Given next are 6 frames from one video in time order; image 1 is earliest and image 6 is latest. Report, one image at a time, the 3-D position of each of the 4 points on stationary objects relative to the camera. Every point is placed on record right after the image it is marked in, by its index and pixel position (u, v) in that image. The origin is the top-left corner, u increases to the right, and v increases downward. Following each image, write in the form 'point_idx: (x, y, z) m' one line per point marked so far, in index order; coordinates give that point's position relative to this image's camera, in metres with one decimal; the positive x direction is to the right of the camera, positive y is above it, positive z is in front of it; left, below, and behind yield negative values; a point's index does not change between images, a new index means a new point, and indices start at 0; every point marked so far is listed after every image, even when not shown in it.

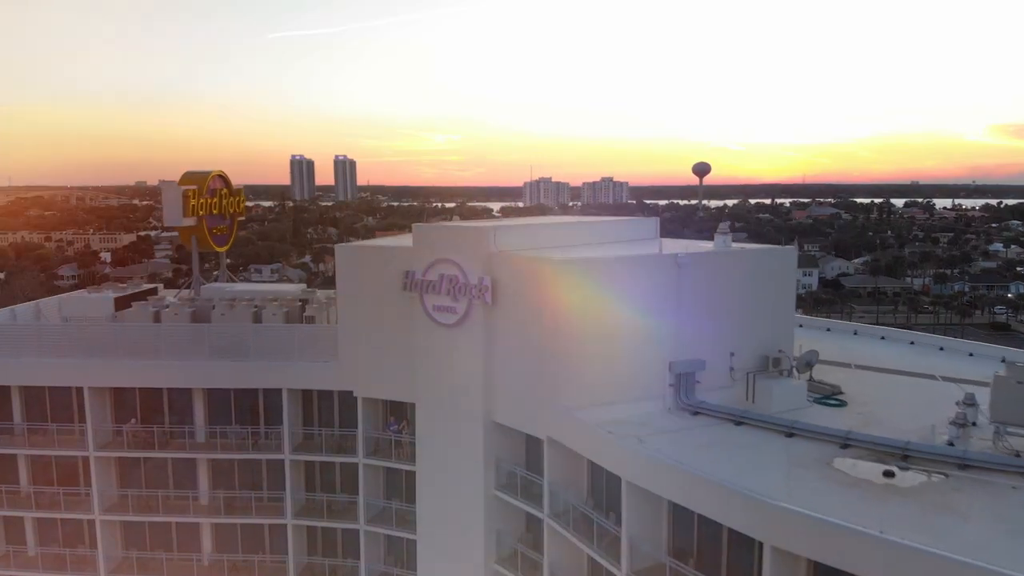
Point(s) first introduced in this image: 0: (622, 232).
0: (+1.2, +0.6, +7.4) m
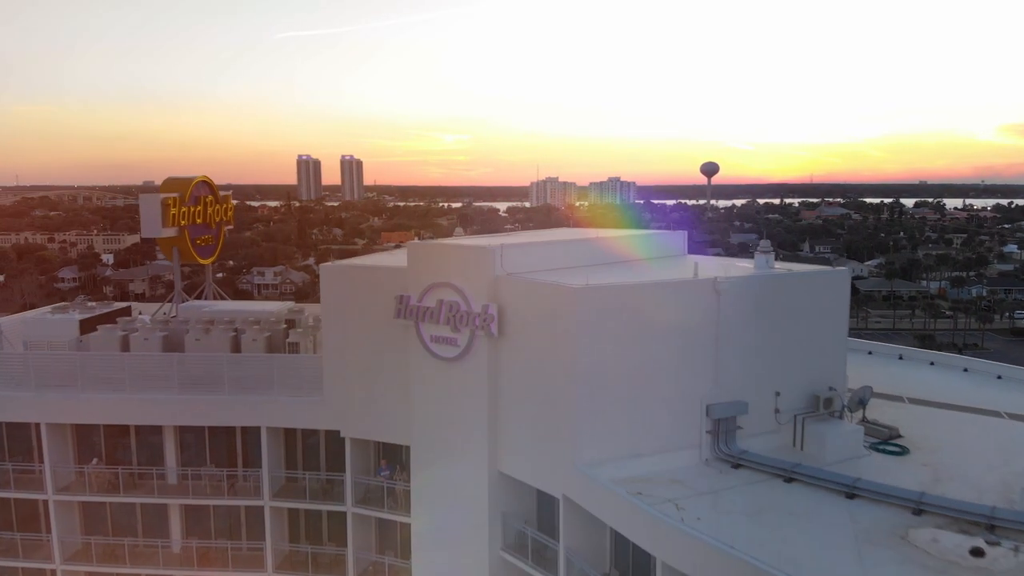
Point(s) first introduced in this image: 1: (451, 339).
0: (+1.3, +0.4, +6.5) m
1: (-0.5, -0.4, +5.4) m
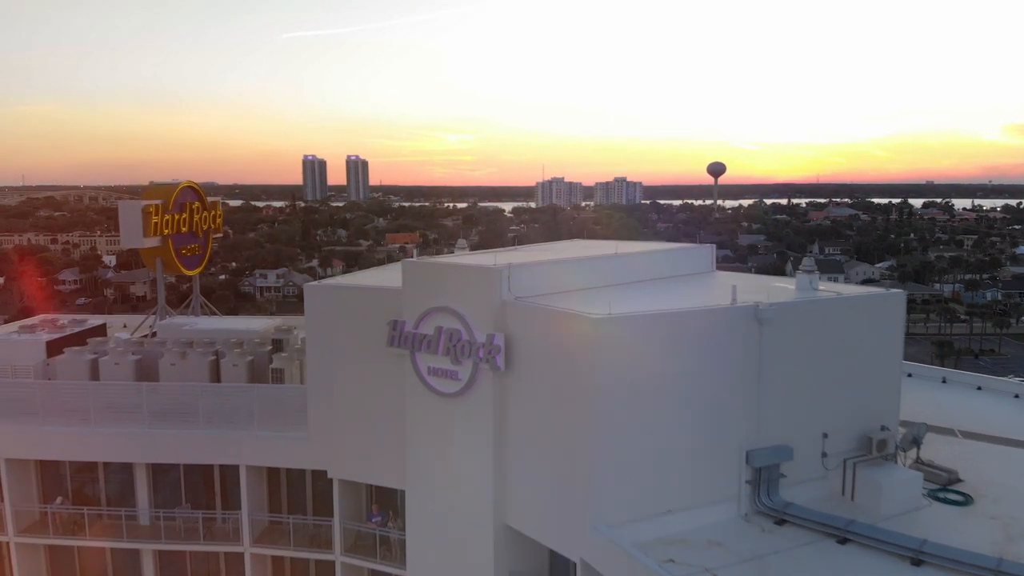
0: (+1.4, +0.2, +5.8) m
1: (-0.4, -0.6, +4.8) m
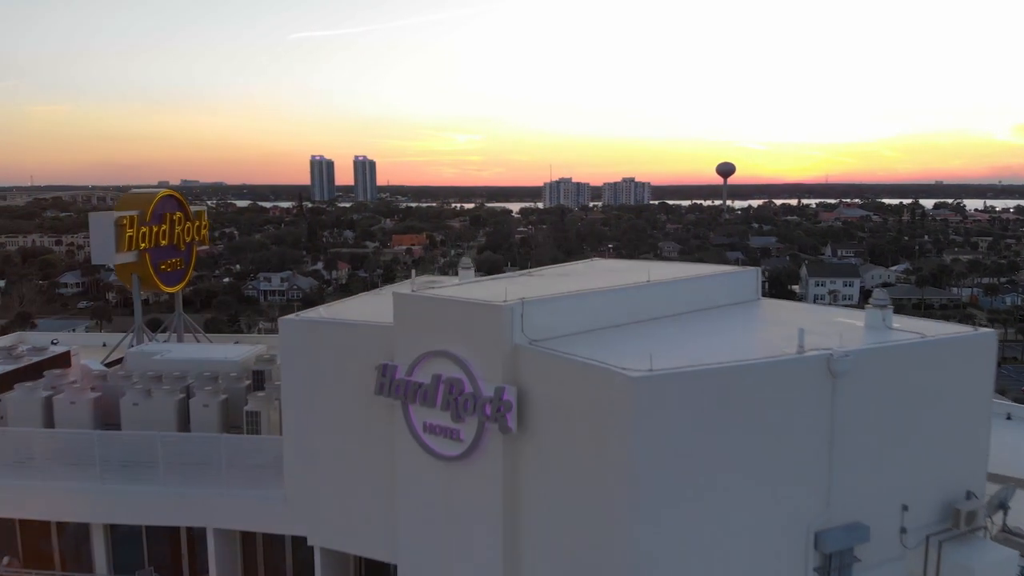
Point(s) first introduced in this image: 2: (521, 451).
0: (+1.4, 0.0, +5.0) m
1: (-0.3, -0.8, +3.9) m
2: (0.0, -0.9, +3.8) m
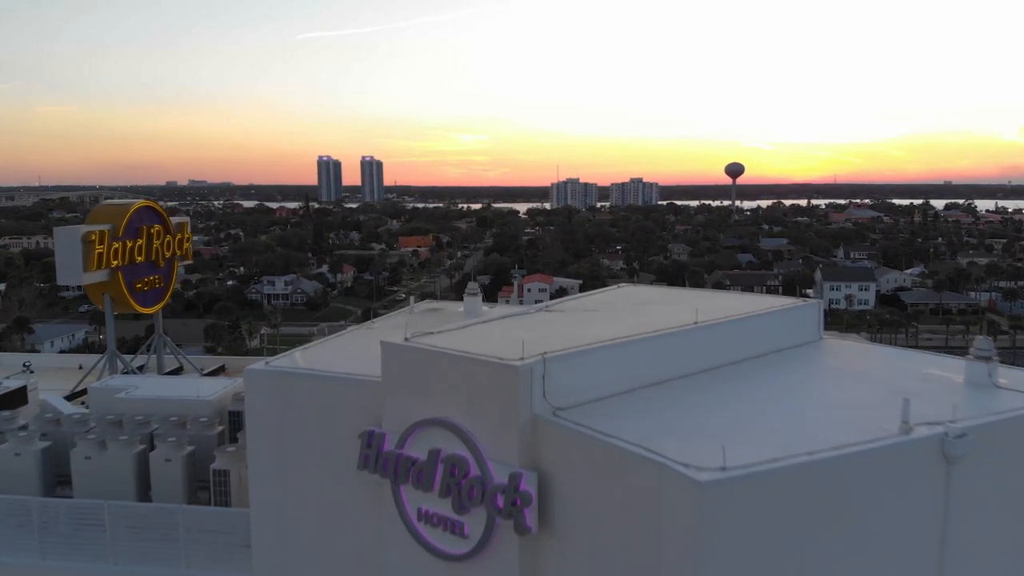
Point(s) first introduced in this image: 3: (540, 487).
0: (+1.5, -0.3, +4.2) m
1: (-0.3, -1.1, +3.1) m
2: (+0.1, -1.1, +3.0) m
3: (+0.1, -0.8, +2.9) m
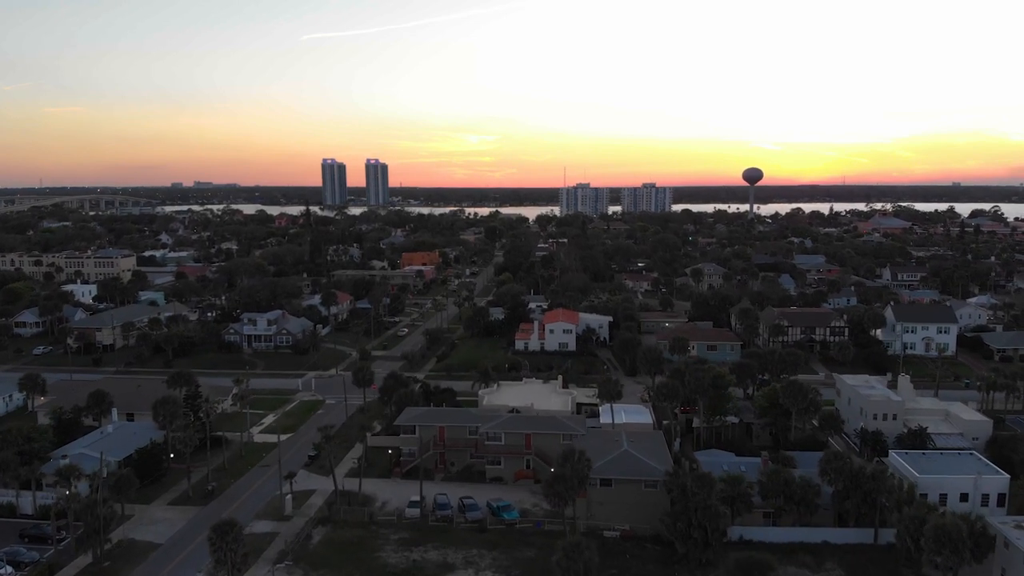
0: (+2.3, -2.4, -1.7) m
1: (+0.5, -3.1, -2.7) m
2: (+0.8, -3.2, -2.8) m
3: (+0.8, -2.9, -2.9) m
